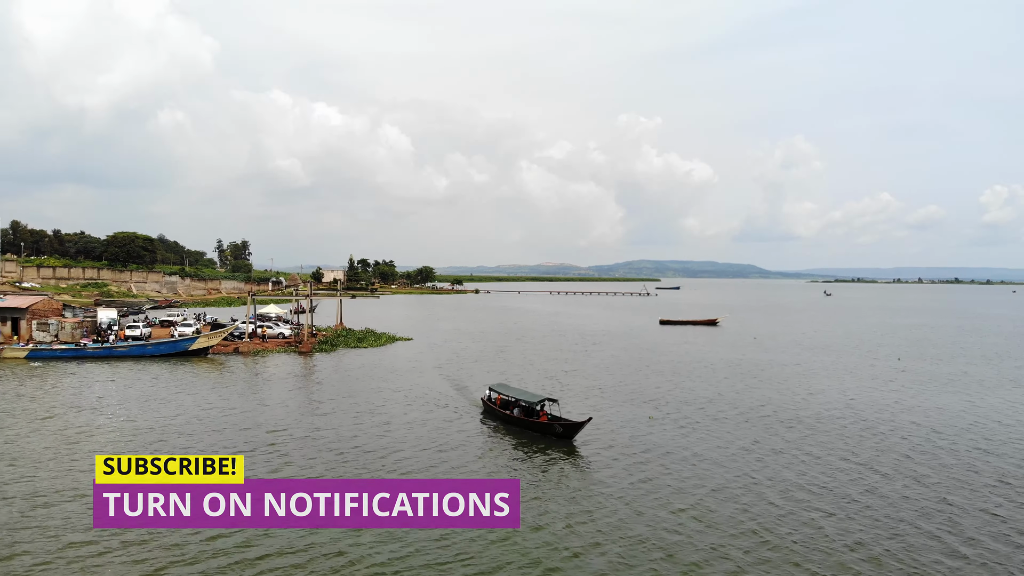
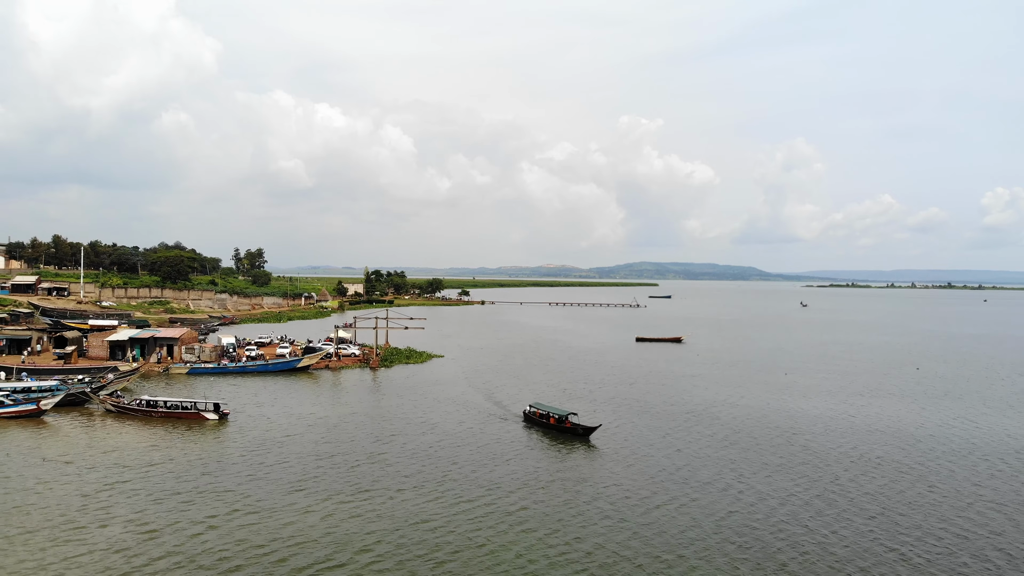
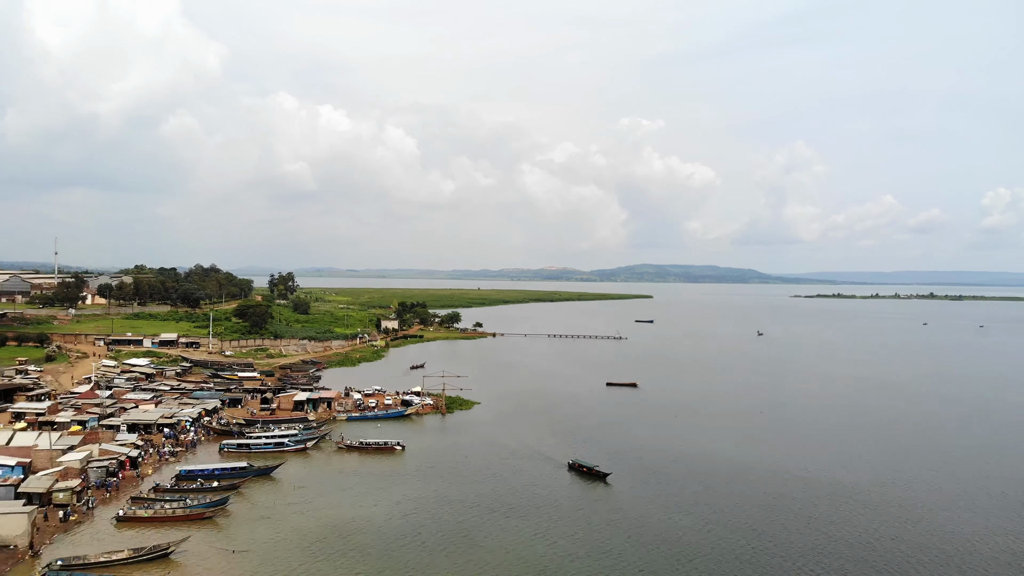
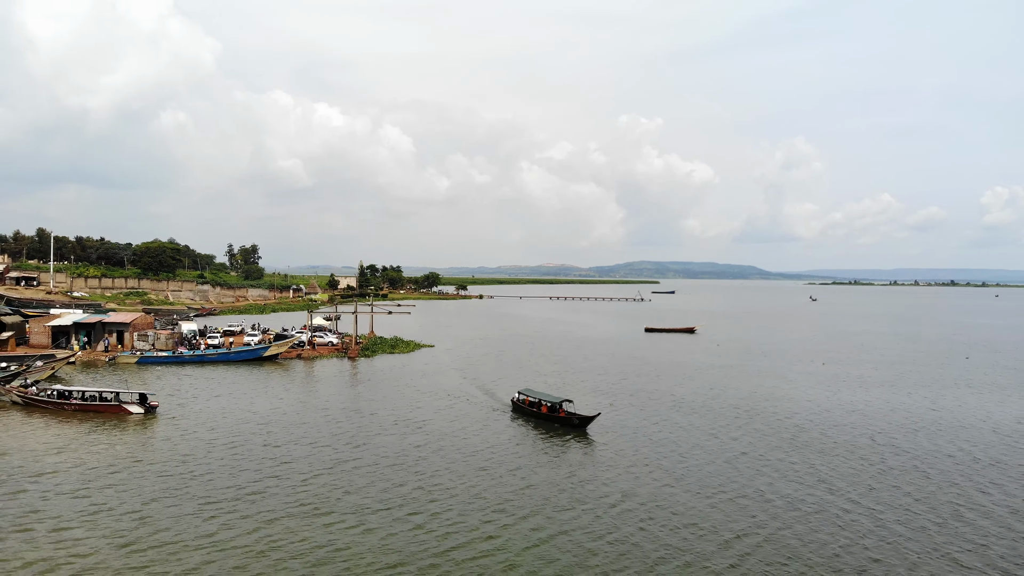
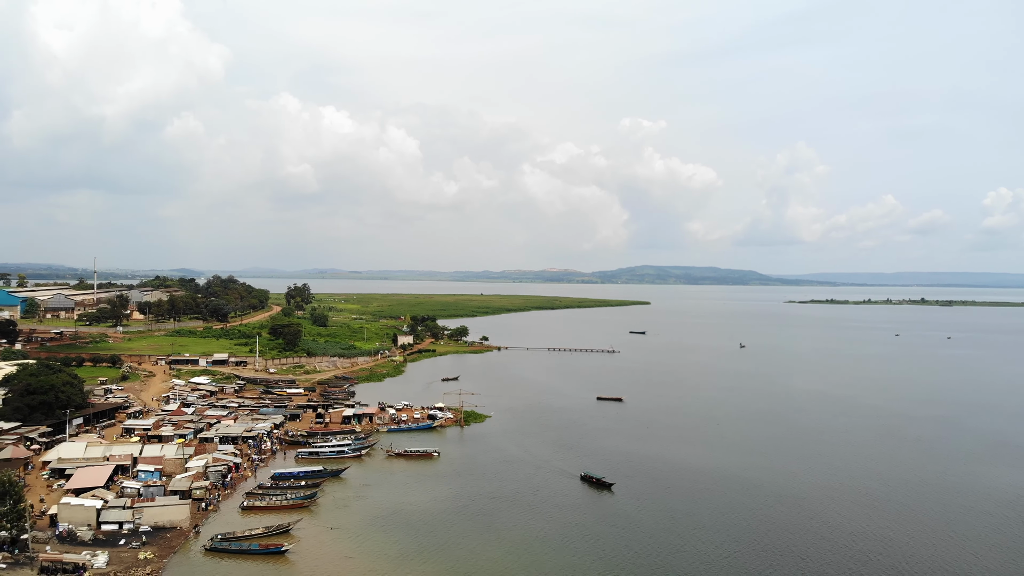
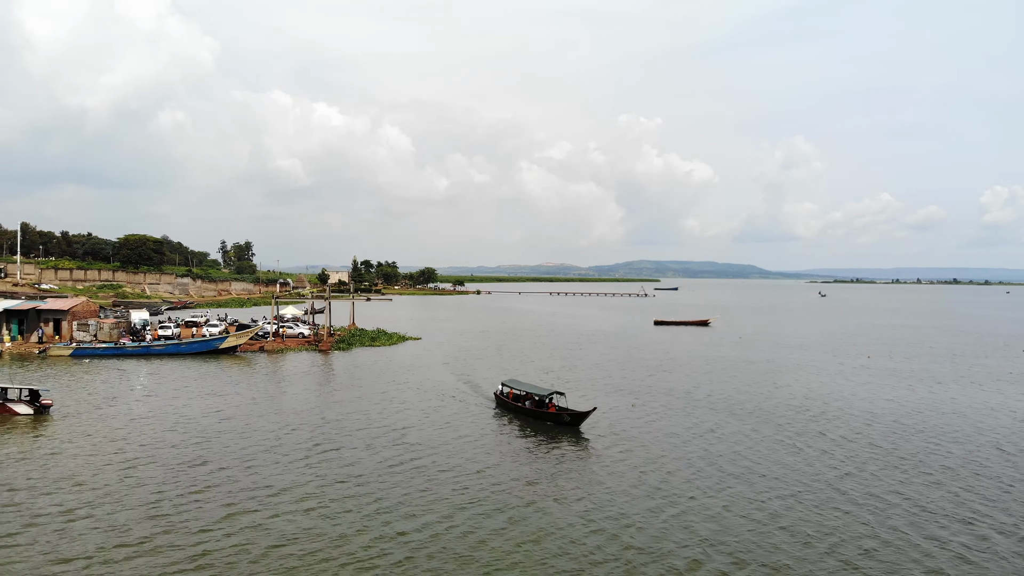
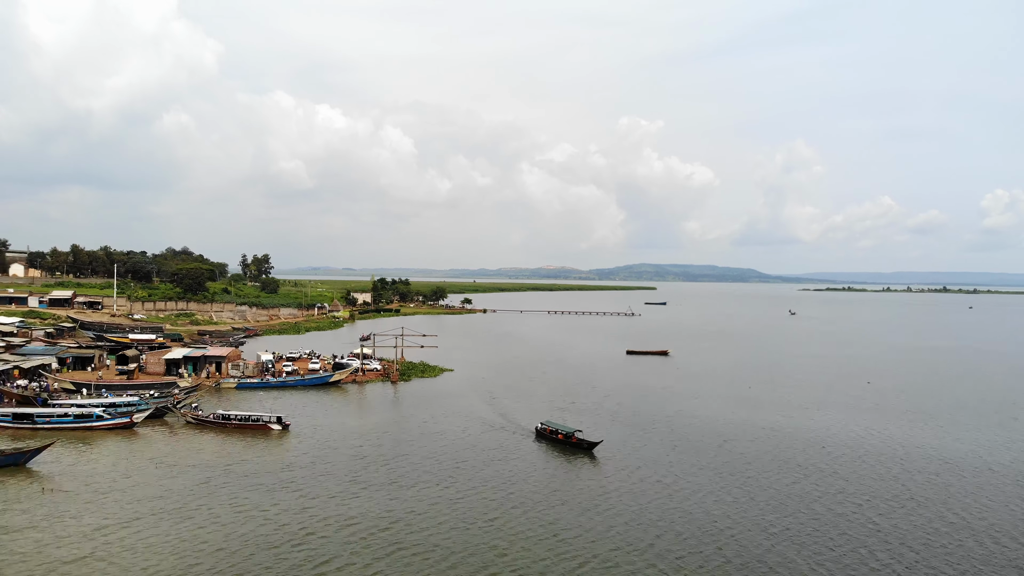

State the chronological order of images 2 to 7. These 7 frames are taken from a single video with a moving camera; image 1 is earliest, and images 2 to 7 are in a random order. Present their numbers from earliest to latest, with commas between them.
6, 4, 2, 7, 3, 5
